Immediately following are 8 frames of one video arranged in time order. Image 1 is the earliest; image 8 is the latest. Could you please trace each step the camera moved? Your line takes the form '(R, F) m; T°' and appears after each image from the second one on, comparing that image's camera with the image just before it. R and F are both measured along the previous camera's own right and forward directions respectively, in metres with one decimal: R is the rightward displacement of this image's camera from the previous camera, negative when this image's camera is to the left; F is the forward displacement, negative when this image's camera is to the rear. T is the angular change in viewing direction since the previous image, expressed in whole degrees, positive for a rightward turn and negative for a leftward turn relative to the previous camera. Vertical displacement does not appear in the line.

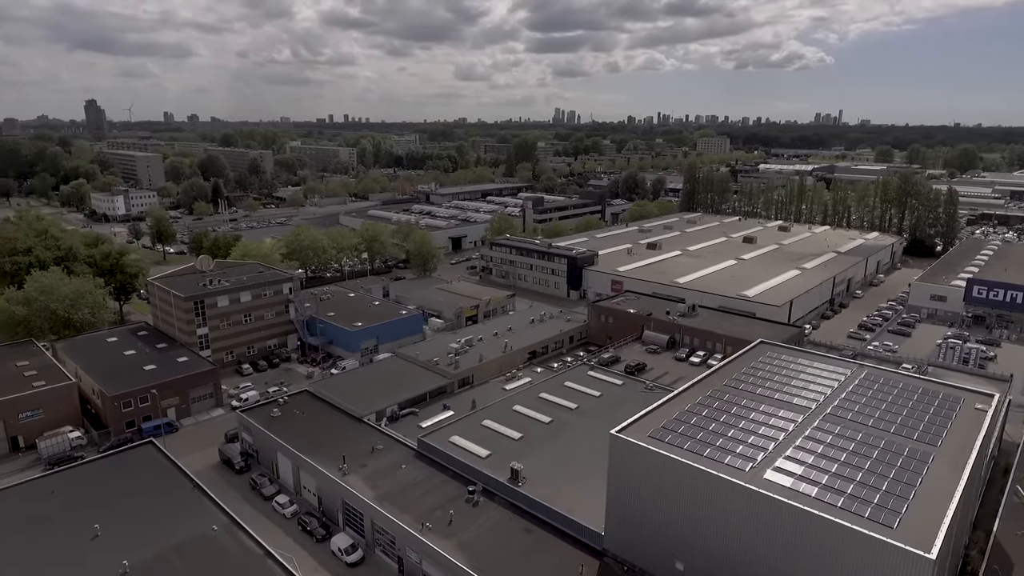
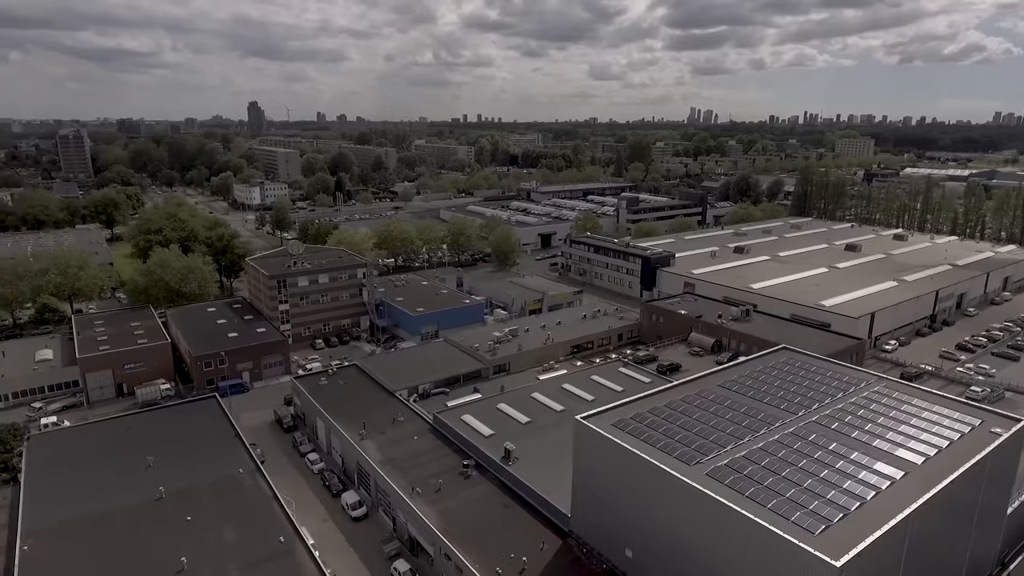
(+2.4, -0.4) m; -11°
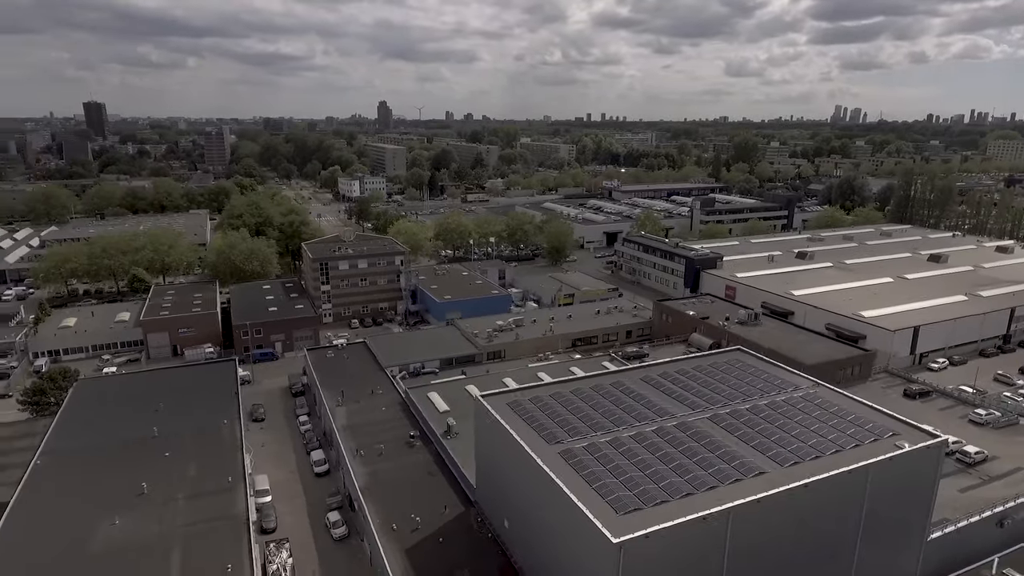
(+3.6, -0.4) m; -11°
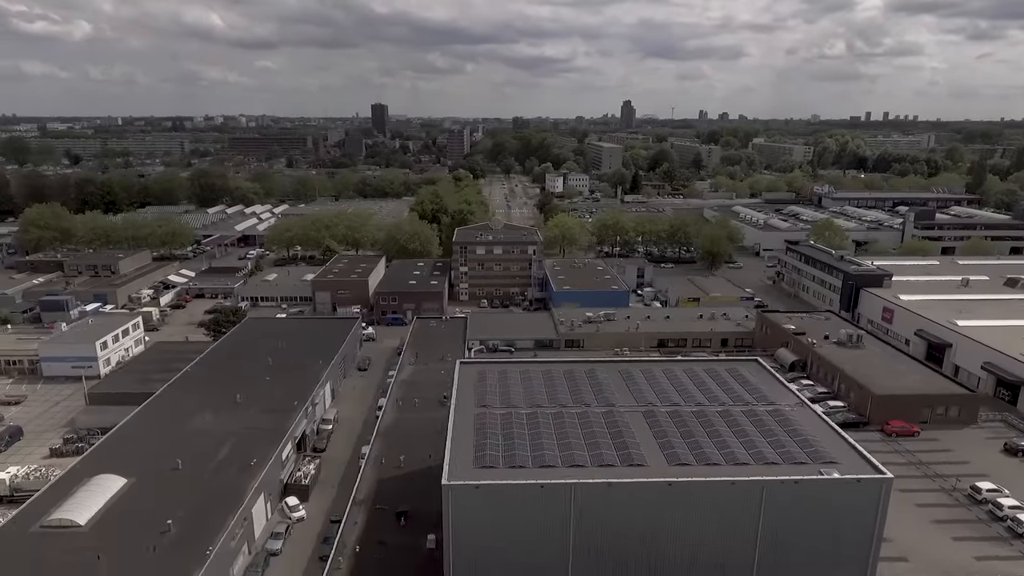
(+4.7, -0.2) m; -21°
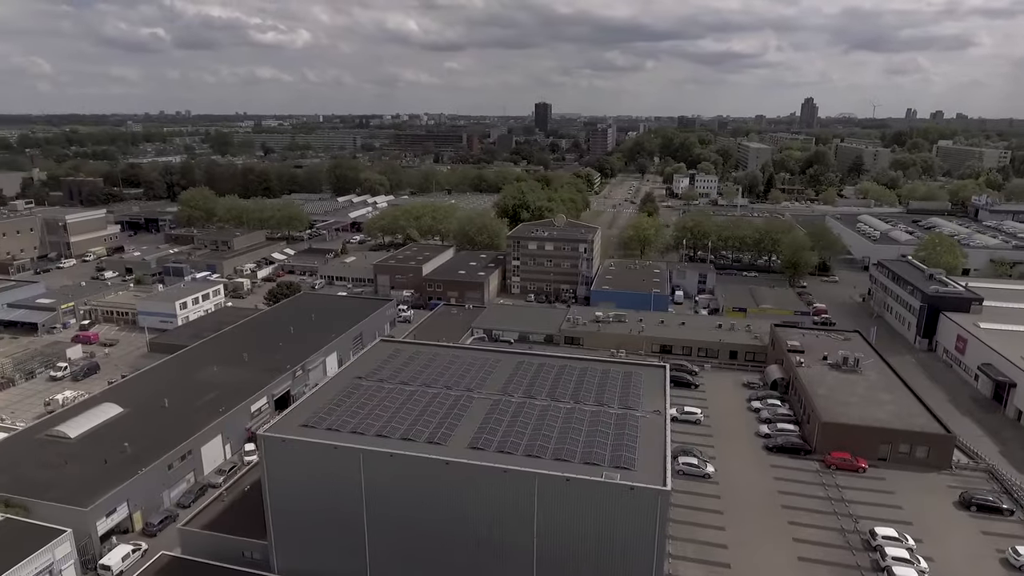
(+5.0, +0.1) m; -15°
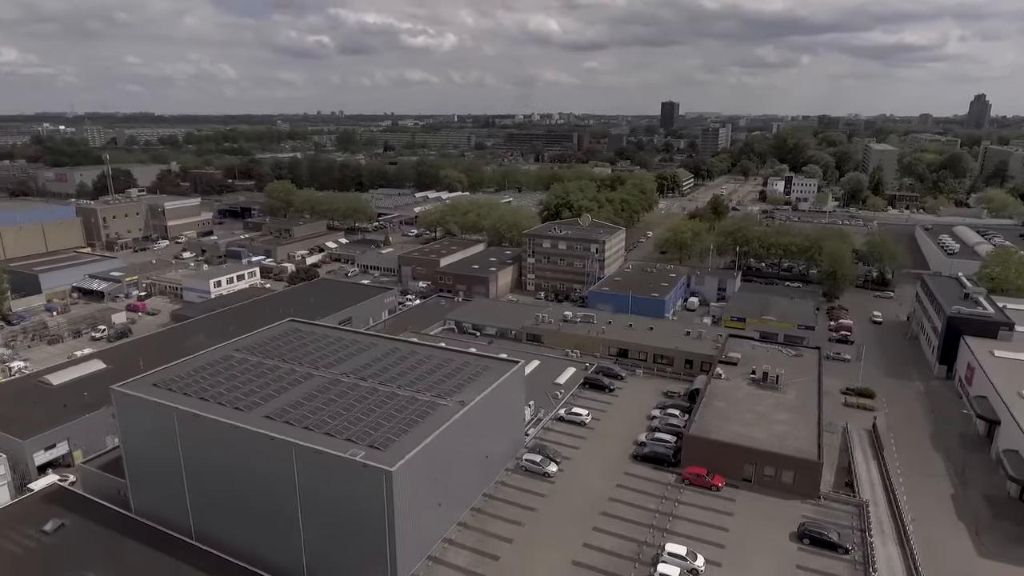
(+5.2, +0.1) m; -12°
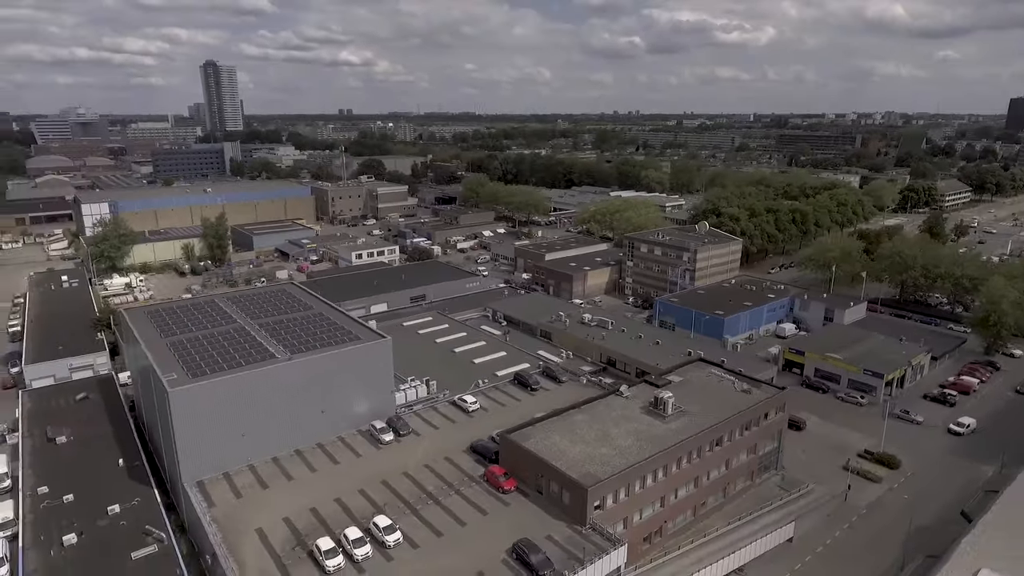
(+8.3, +1.1) m; -25°
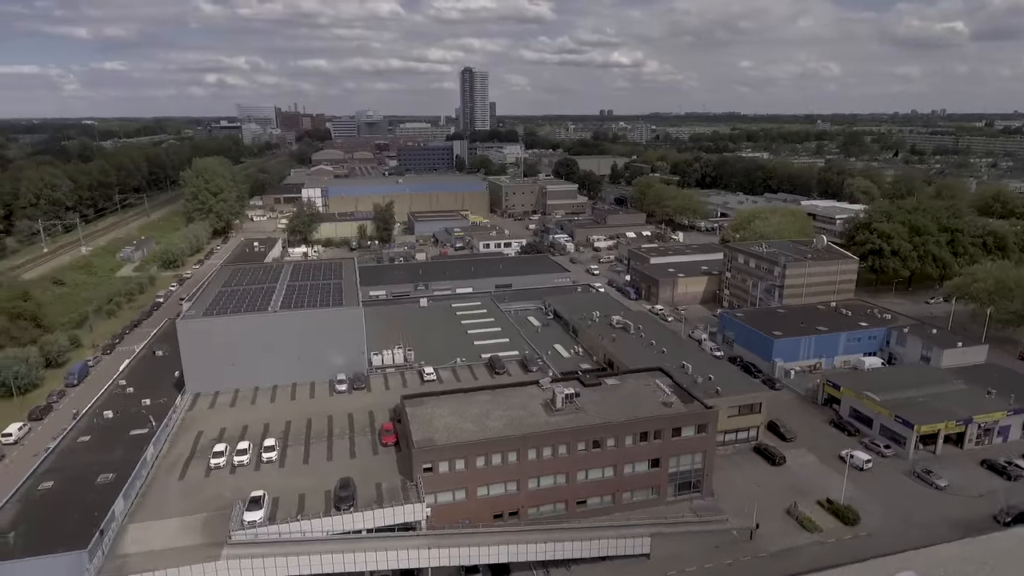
(+7.1, +0.1) m; -22°
